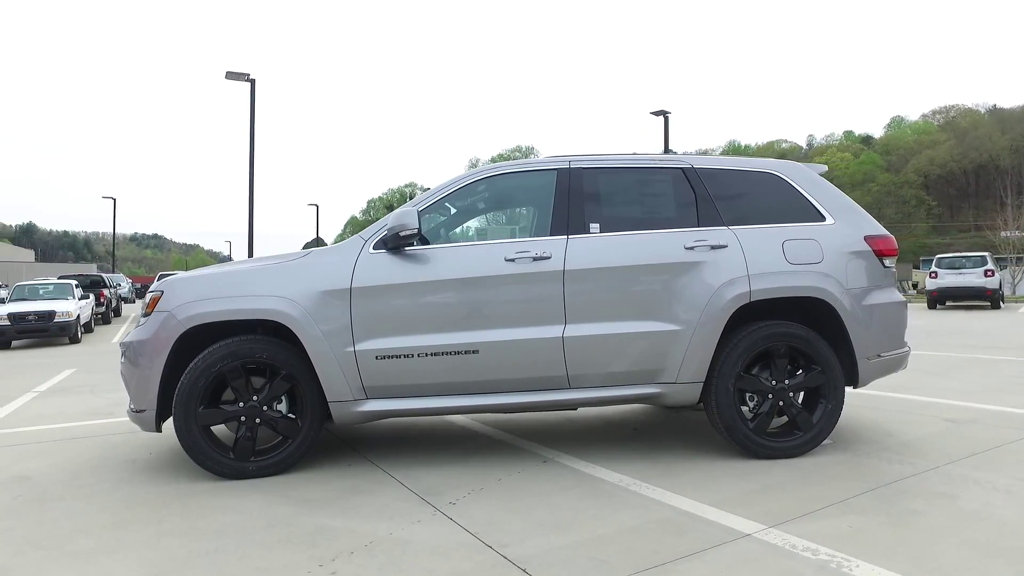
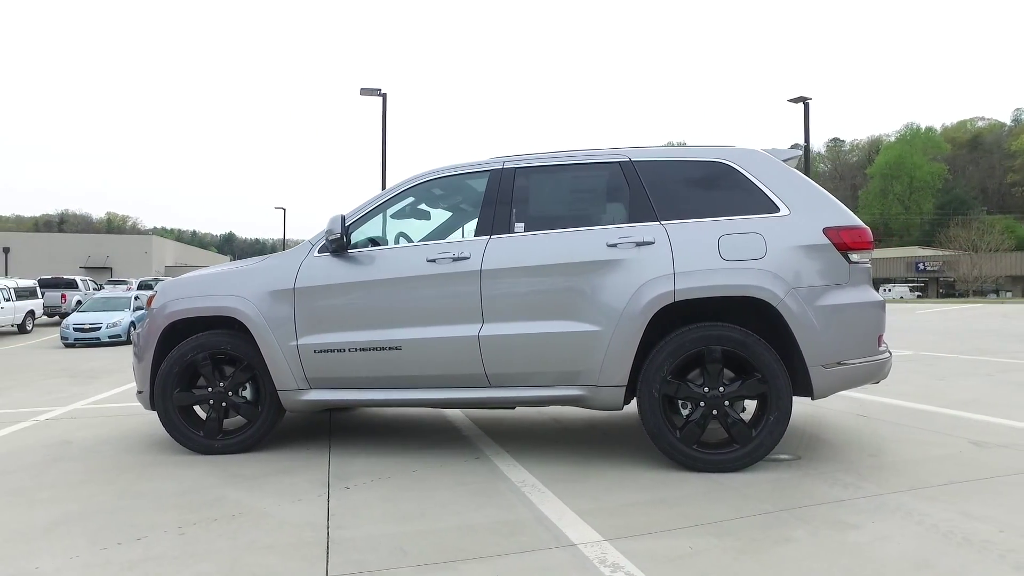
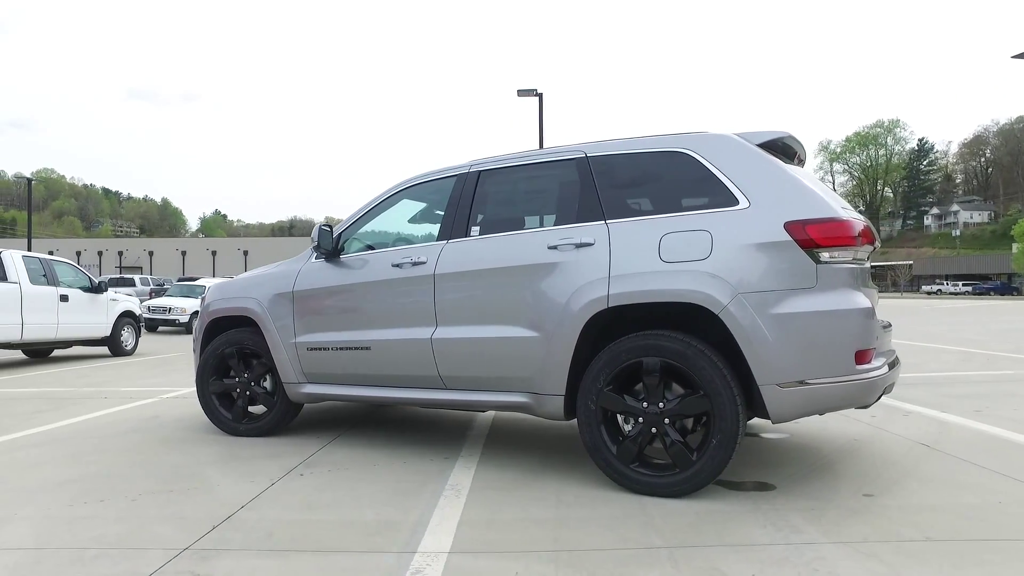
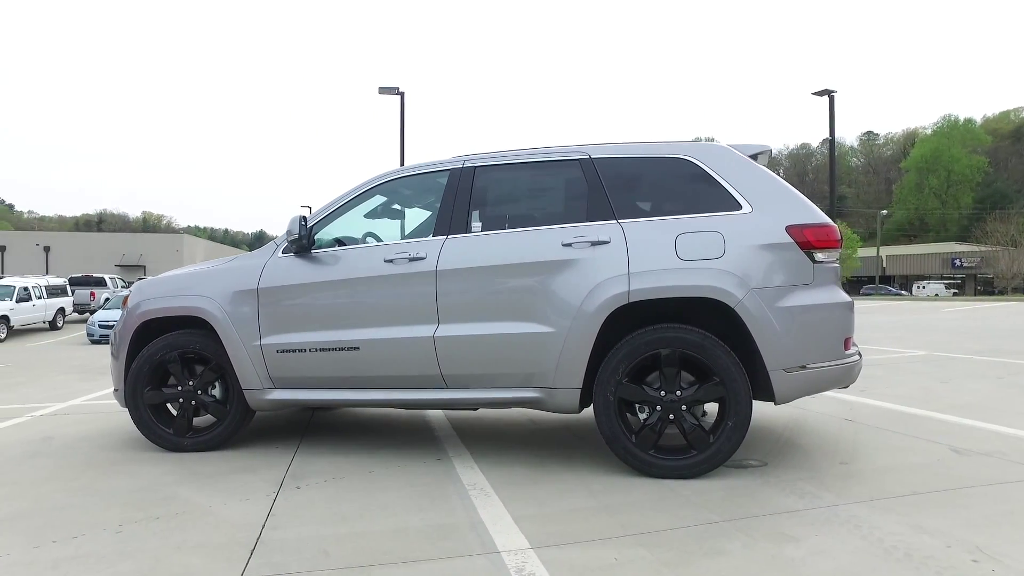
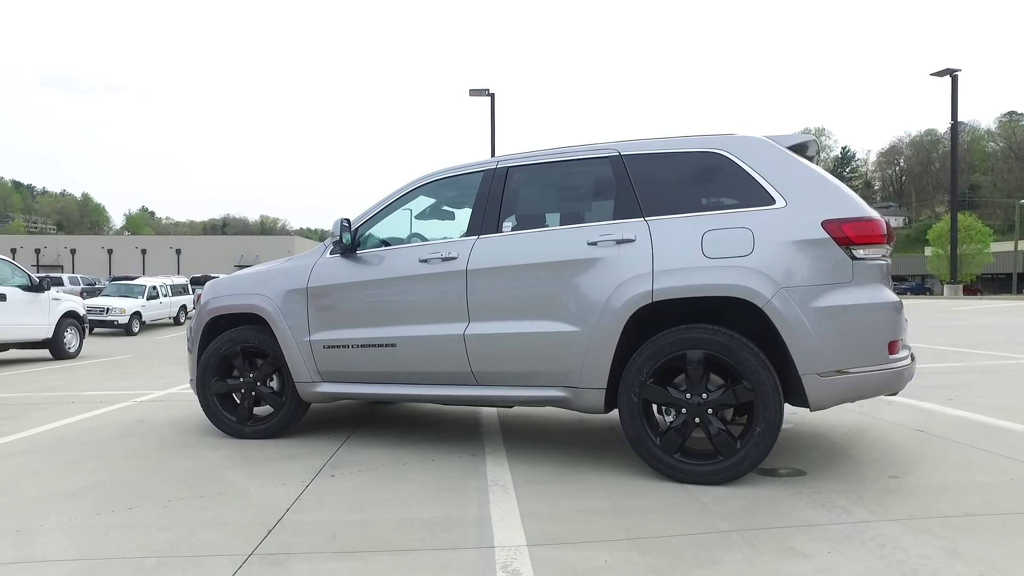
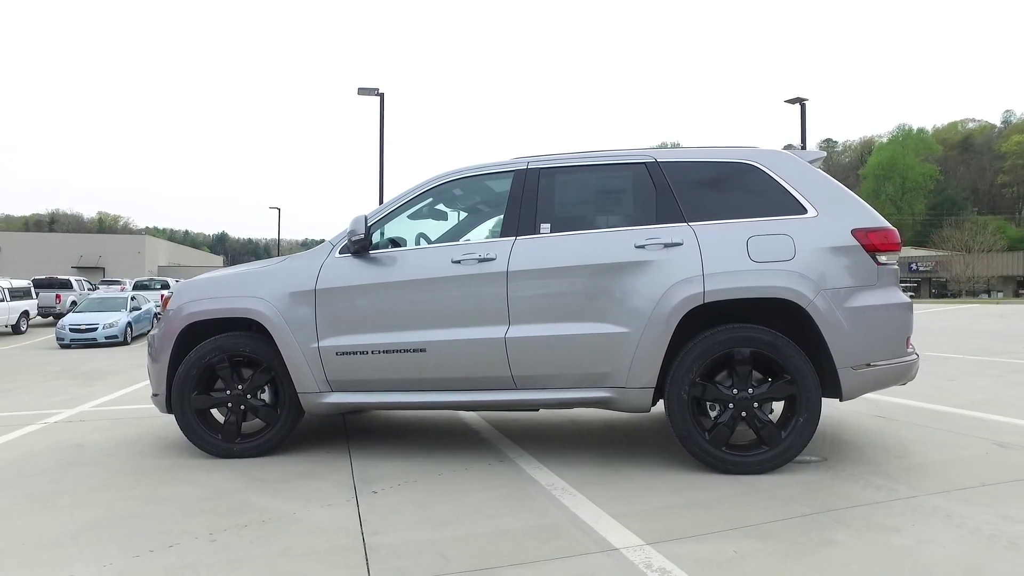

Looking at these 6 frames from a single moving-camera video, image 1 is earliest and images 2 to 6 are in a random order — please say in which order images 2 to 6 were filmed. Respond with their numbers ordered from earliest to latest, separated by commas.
6, 2, 4, 5, 3
